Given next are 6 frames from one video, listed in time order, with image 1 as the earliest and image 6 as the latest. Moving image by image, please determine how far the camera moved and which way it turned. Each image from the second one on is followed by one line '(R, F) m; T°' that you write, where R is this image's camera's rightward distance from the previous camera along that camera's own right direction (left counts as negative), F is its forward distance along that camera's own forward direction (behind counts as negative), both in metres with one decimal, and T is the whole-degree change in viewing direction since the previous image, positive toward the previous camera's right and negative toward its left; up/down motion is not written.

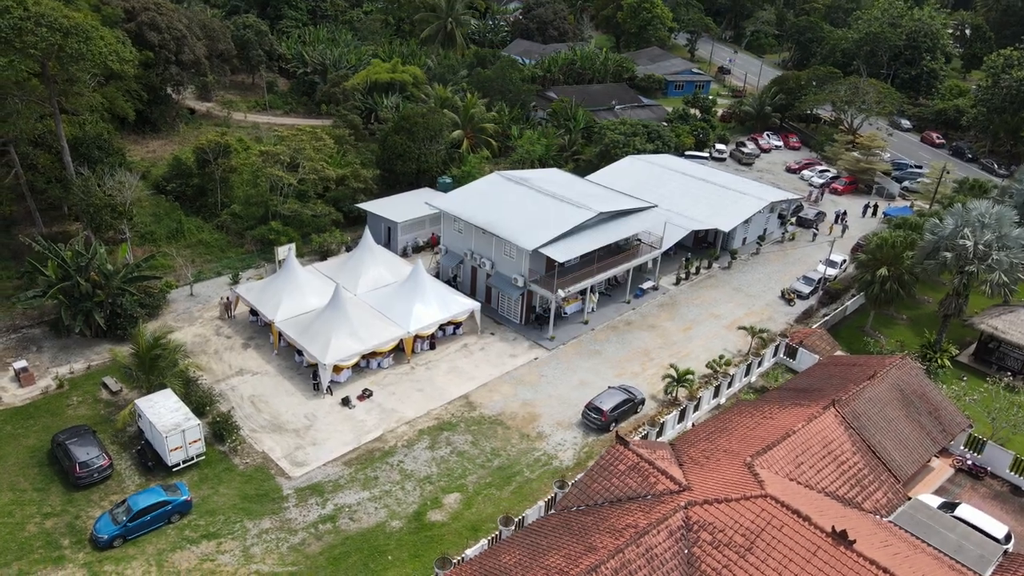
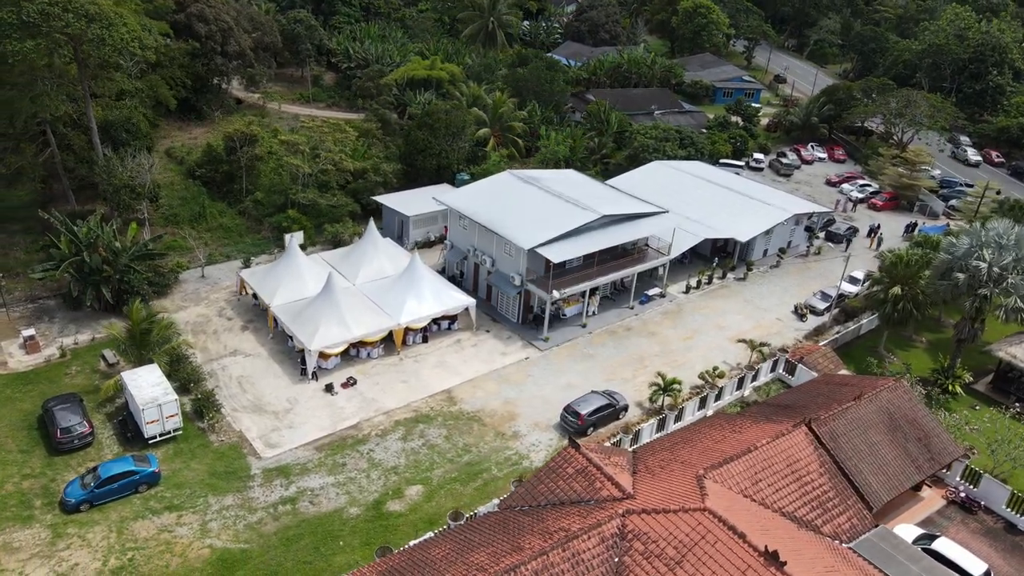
(+3.2, +0.2) m; -5°
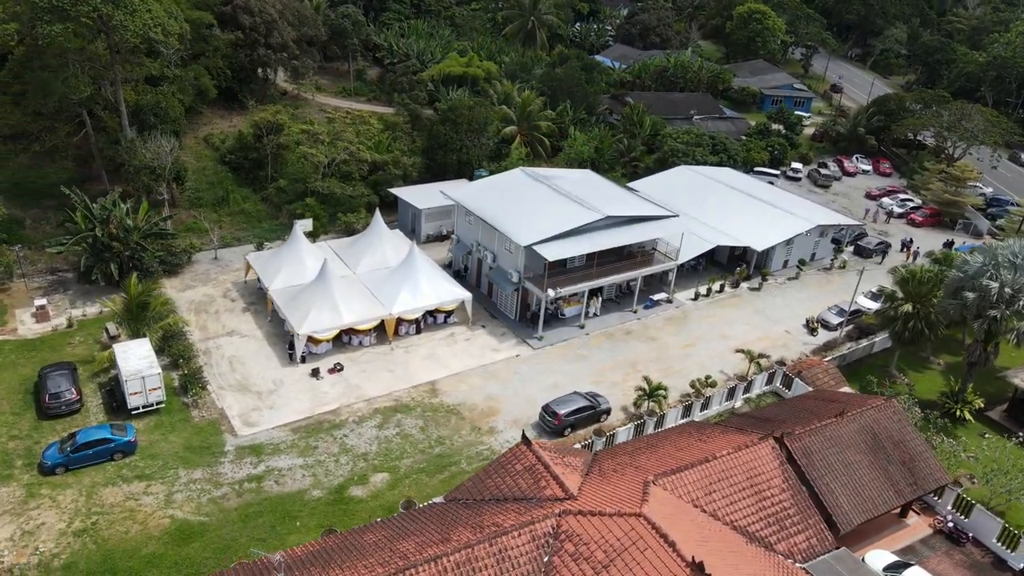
(+3.1, +0.3) m; -5°
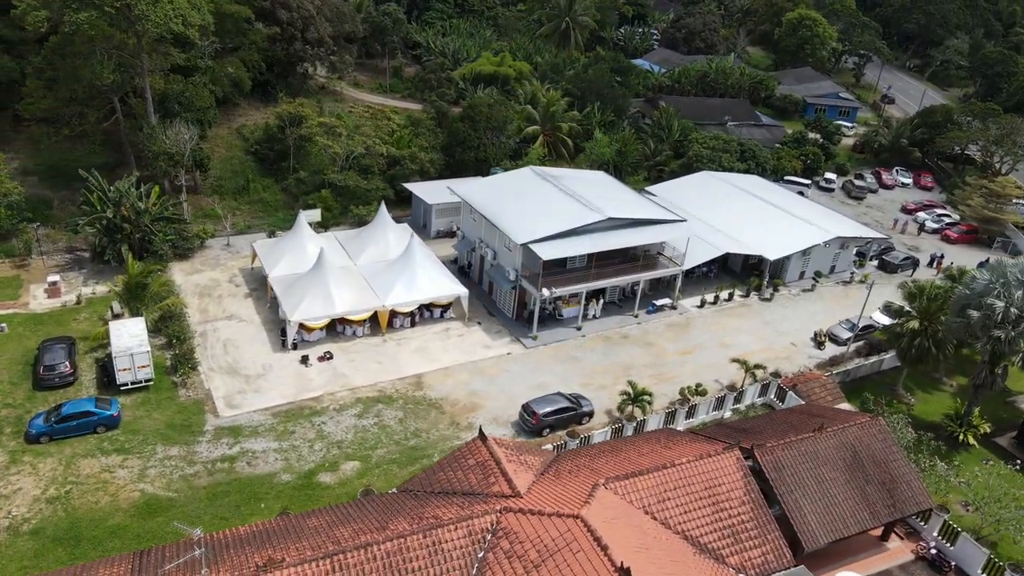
(+2.7, +0.2) m; -4°
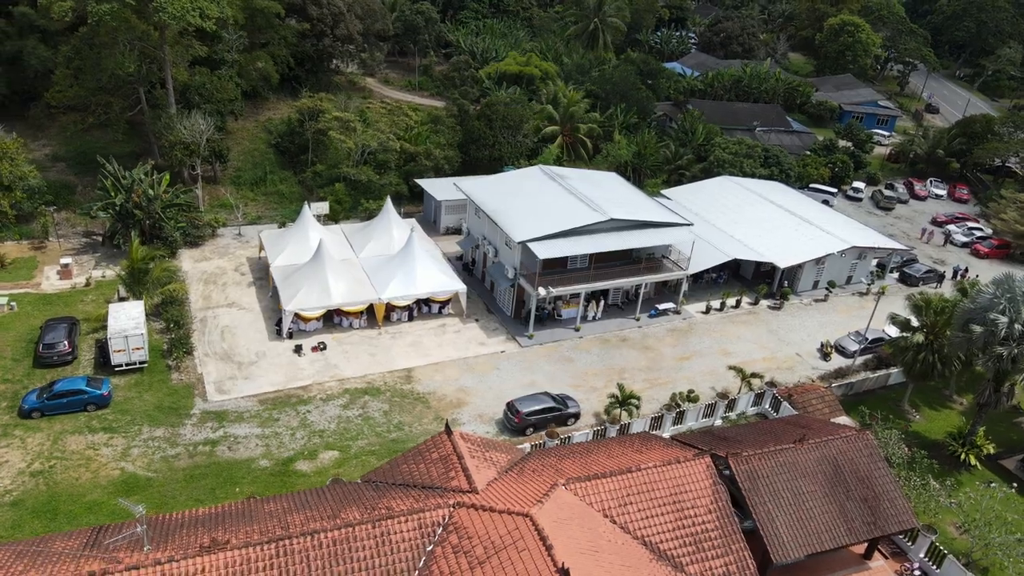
(+2.2, +0.2) m; -3°
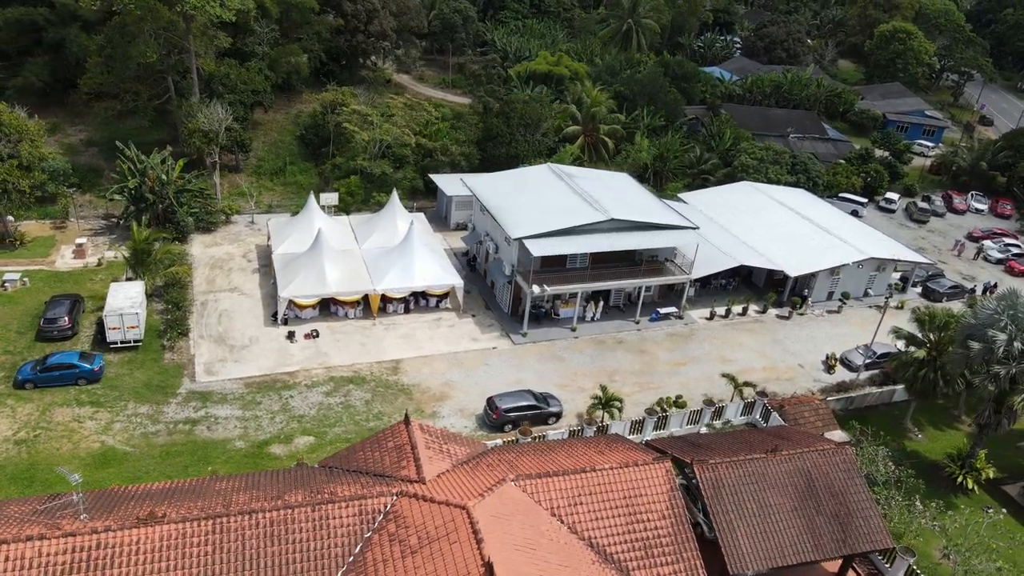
(+2.6, +0.3) m; -4°
